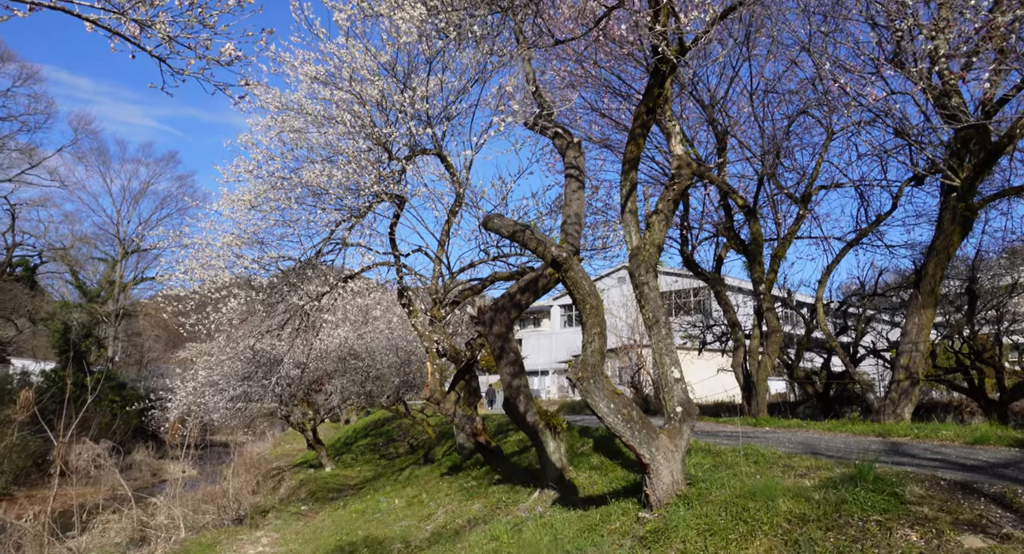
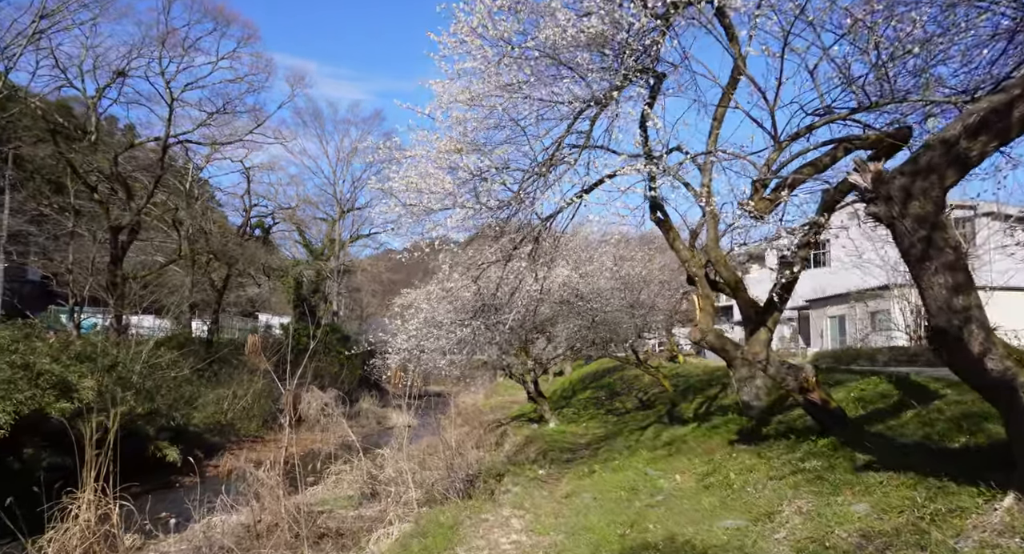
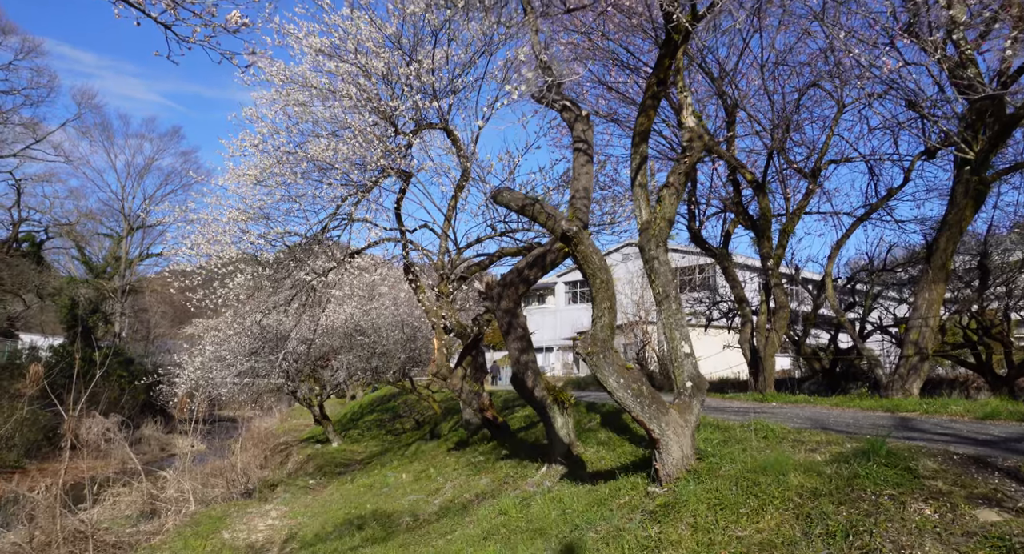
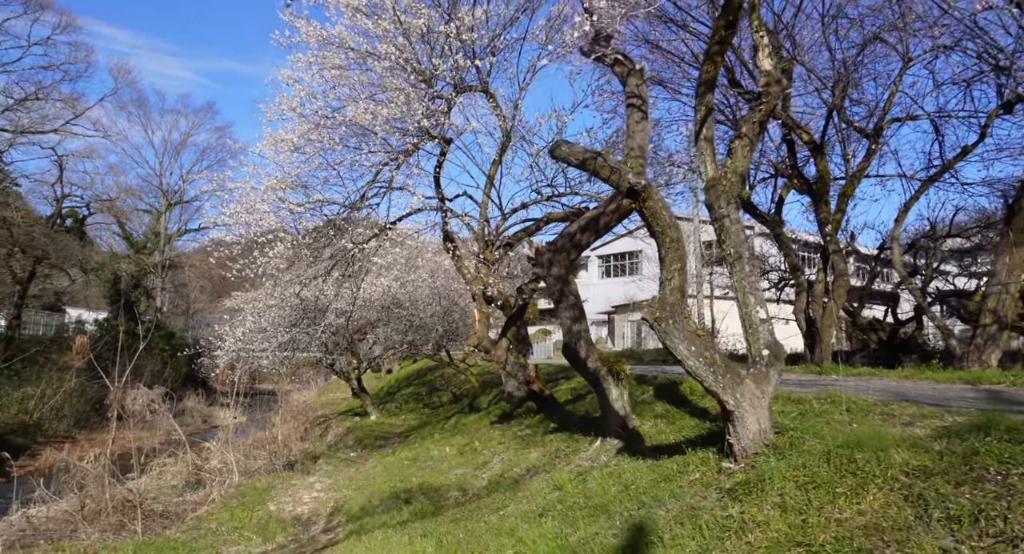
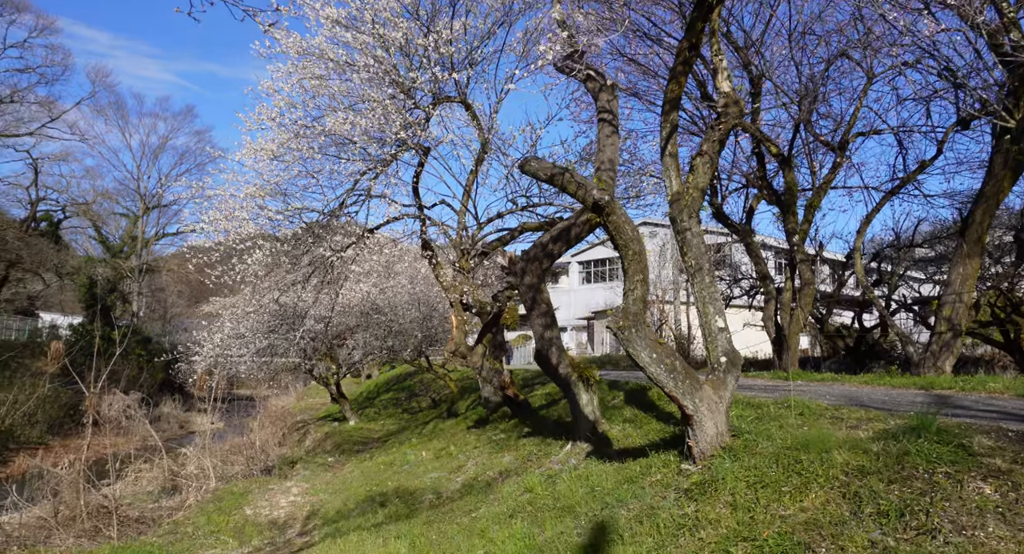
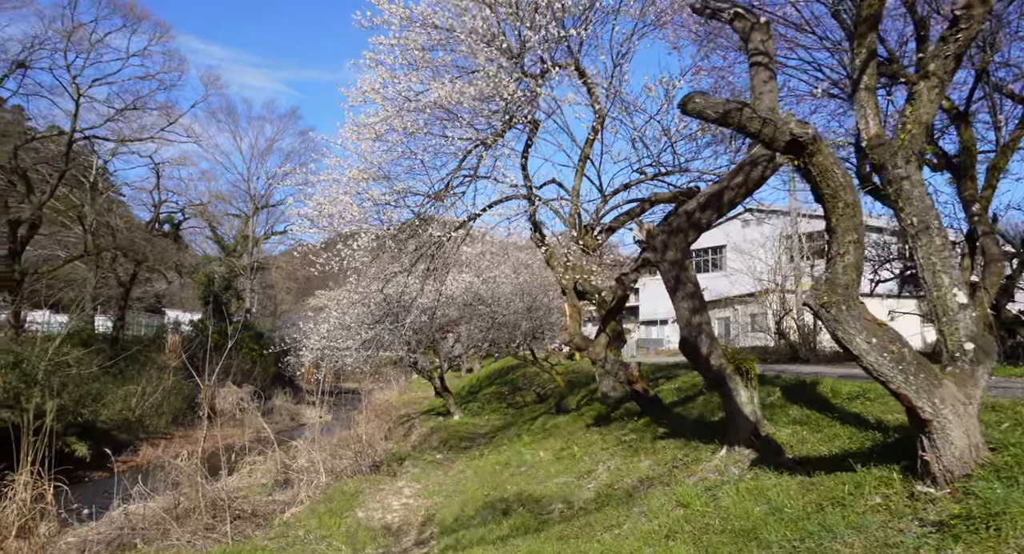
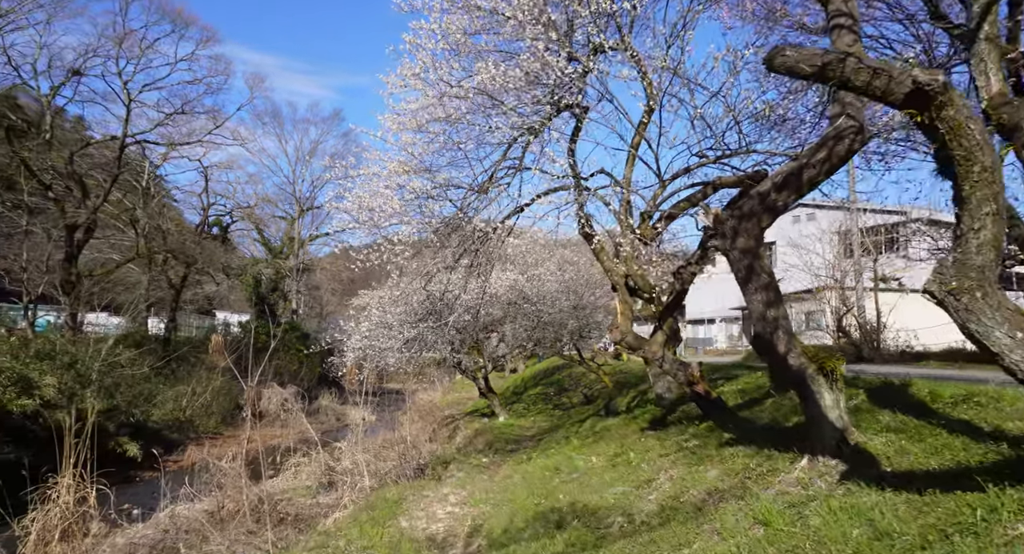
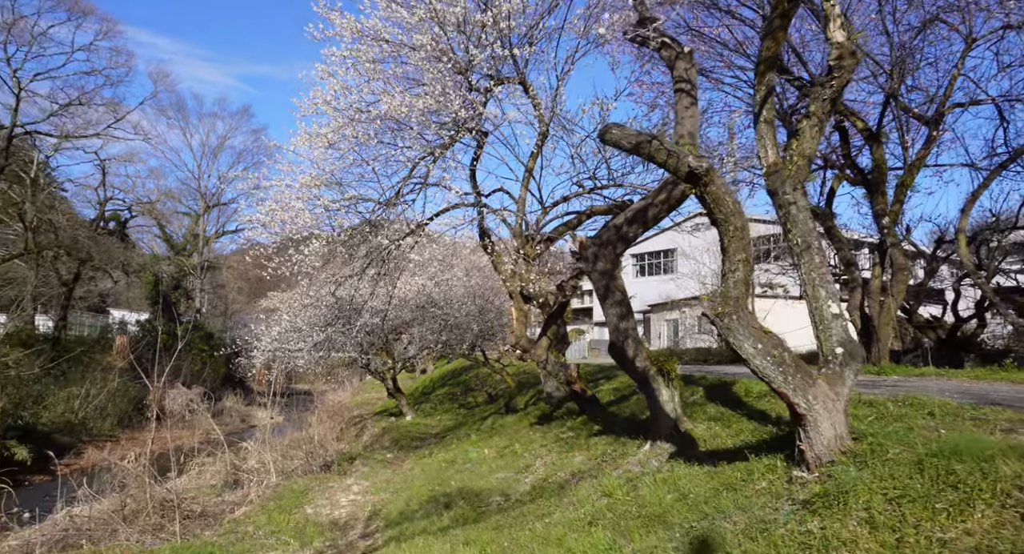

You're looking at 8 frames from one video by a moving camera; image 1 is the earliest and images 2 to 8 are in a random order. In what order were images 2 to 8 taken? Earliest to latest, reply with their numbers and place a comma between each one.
3, 5, 4, 8, 6, 7, 2
